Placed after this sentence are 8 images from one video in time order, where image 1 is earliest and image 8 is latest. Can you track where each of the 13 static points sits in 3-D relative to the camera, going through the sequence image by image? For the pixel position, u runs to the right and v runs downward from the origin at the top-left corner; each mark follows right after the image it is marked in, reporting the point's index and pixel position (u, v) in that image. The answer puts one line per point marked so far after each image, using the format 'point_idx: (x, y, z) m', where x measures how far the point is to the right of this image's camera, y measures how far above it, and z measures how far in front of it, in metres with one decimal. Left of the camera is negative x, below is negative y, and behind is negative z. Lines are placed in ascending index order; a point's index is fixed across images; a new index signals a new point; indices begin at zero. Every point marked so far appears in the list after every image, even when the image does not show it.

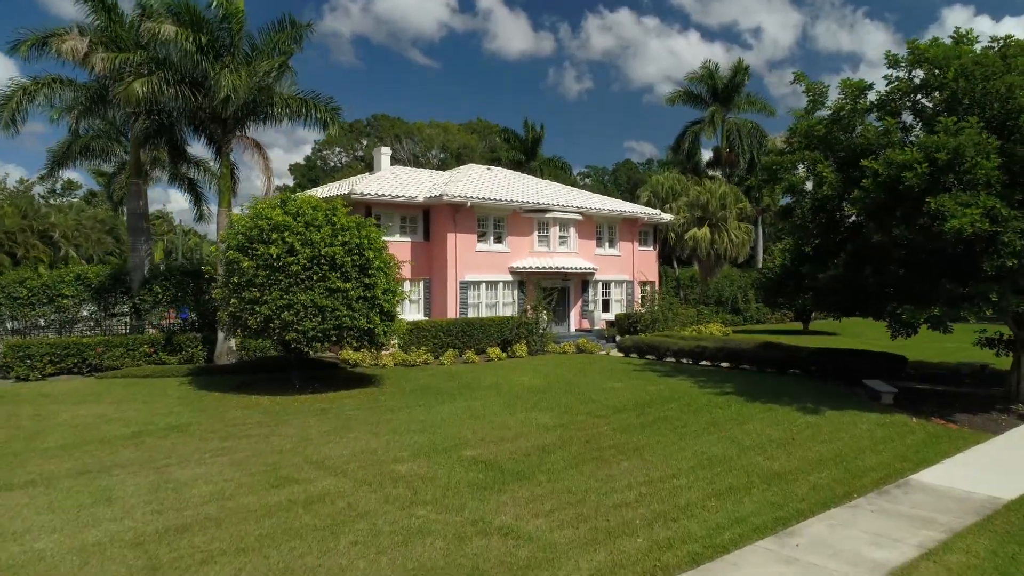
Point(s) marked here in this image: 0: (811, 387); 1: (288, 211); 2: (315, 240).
0: (+7.4, -2.5, +18.0) m
1: (-5.4, +1.8, +17.4) m
2: (-4.6, +1.1, +16.8) m
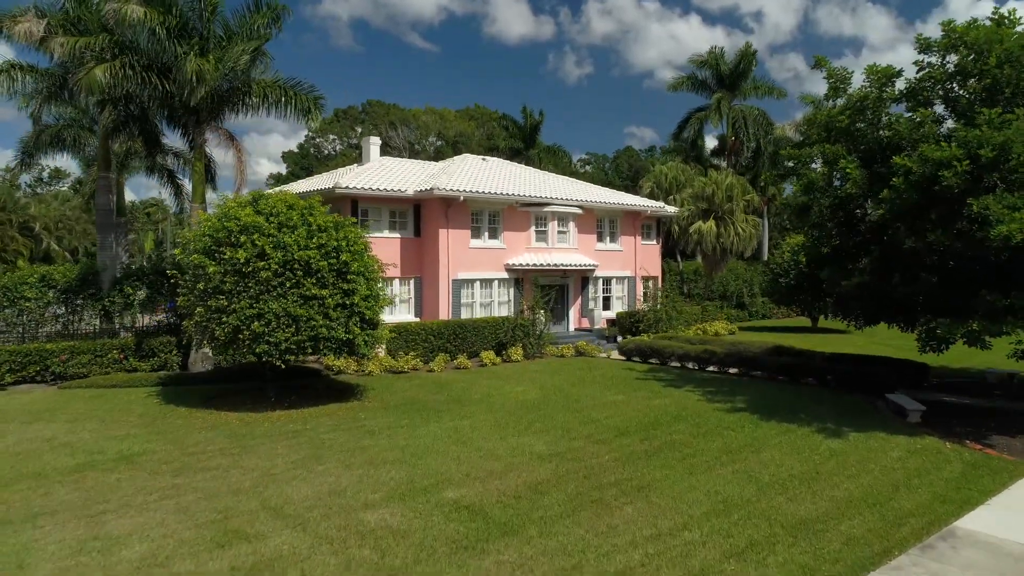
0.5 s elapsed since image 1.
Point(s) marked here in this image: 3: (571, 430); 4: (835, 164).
0: (+7.3, -2.6, +16.6) m
1: (-5.6, +1.7, +15.9) m
2: (-4.7, +1.0, +15.3) m
3: (+1.1, -2.7, +13.7) m
4: (+7.2, +2.8, +16.1) m
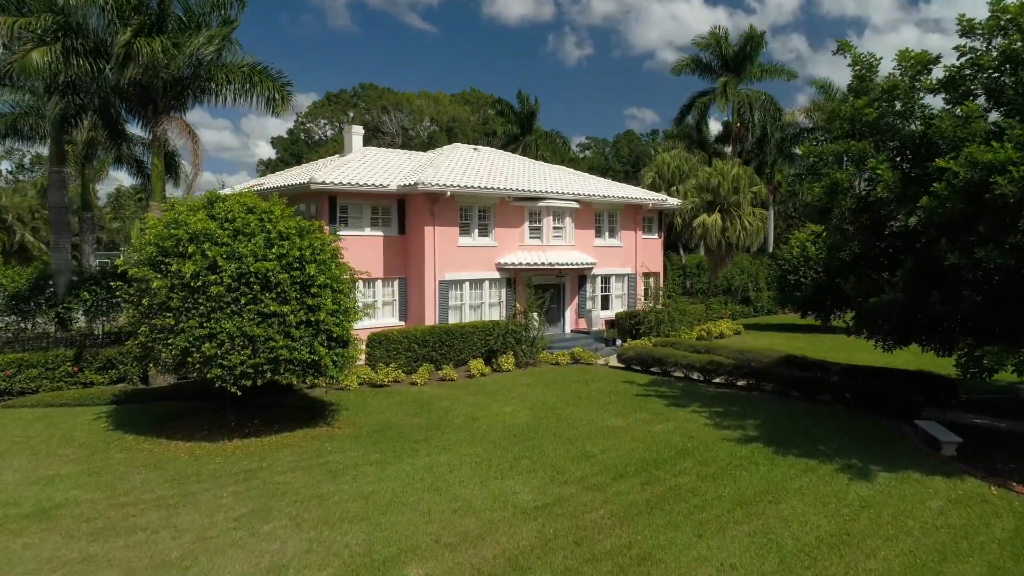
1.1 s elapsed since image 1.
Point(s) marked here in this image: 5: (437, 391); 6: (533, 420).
0: (+7.0, -2.9, +14.9) m
1: (-5.8, +1.4, +14.1) m
2: (-5.0, +0.7, +13.6) m
3: (+0.8, -3.1, +12.1) m
4: (+7.0, +2.5, +14.3) m
5: (-1.9, -2.7, +18.7) m
6: (+0.5, -2.8, +15.6) m
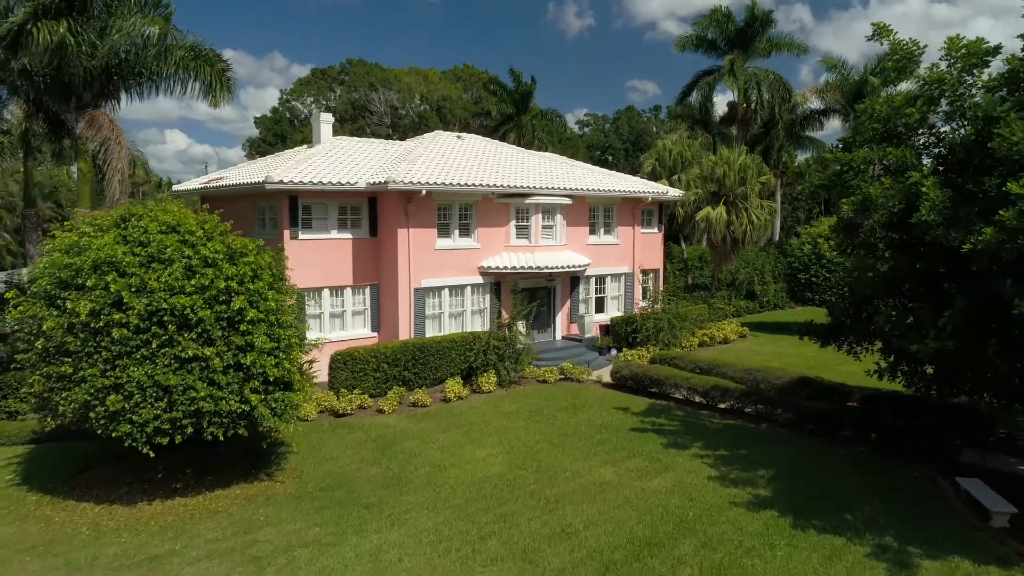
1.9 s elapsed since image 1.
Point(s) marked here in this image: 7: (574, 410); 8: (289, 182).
0: (+6.5, -3.5, +12.7) m
1: (-6.4, +0.8, +11.8) m
2: (-5.5, 0.0, +11.3) m
3: (+0.3, -3.7, +9.9) m
4: (+6.4, +1.9, +11.9) m
5: (-2.4, -3.1, +16.6) m
6: (-0.1, -3.4, +13.4) m
7: (+1.5, -3.0, +17.8) m
8: (-5.9, +2.8, +19.2) m
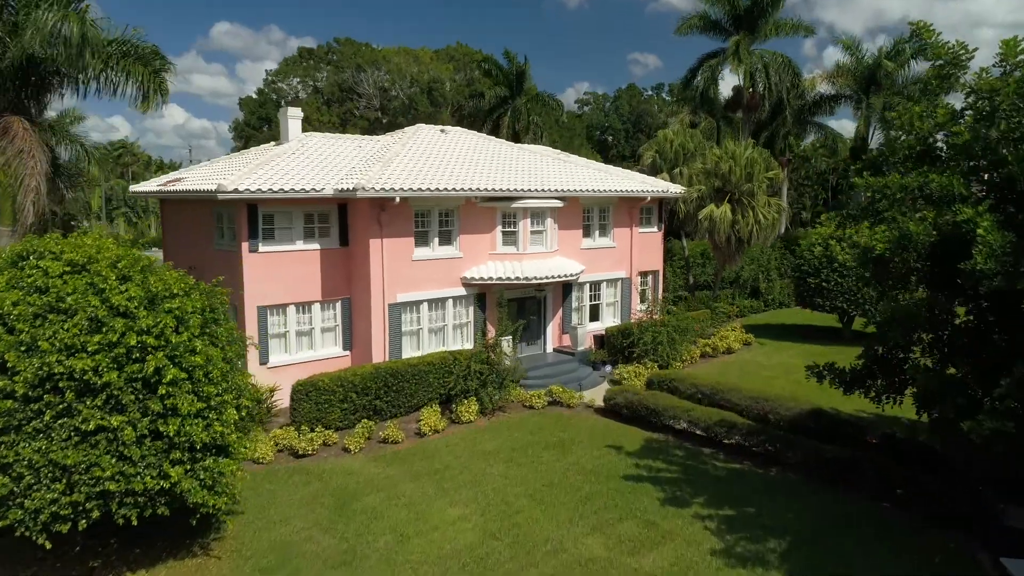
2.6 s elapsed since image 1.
0: (+6.0, -4.2, +10.9) m
1: (-6.8, +0.1, +9.9) m
2: (-6.0, -0.7, +9.4) m
3: (-0.1, -4.5, +8.1) m
4: (+6.0, +1.1, +9.9) m
5: (-2.9, -3.7, +14.8) m
6: (-0.5, -4.1, +11.6) m
7: (+1.1, -3.5, +16.0) m
8: (-6.3, +2.3, +17.2) m
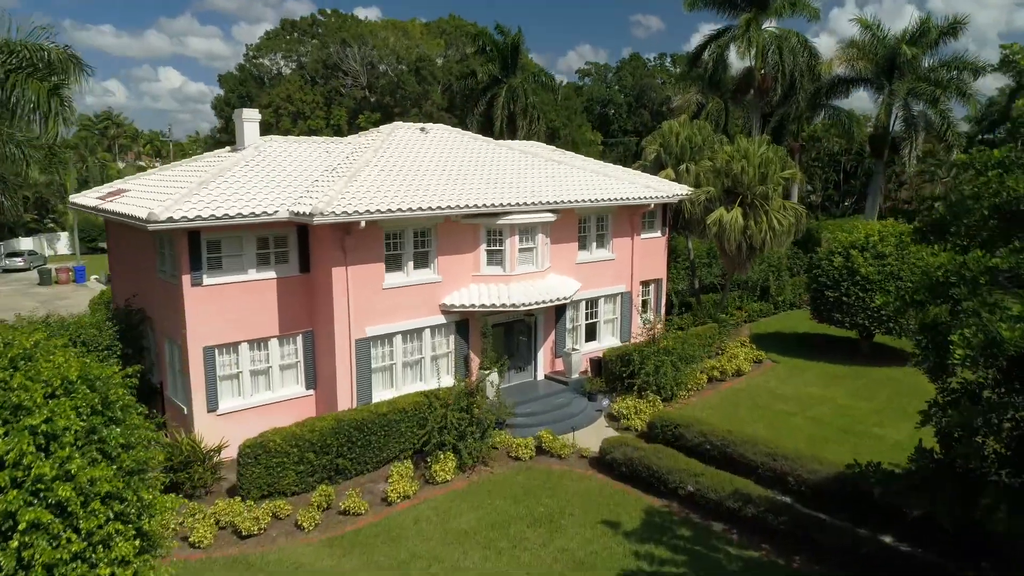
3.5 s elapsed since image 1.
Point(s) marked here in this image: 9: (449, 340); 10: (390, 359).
0: (+5.7, -5.4, +8.7) m
1: (-7.2, -1.2, +7.5) m
2: (-6.4, -2.0, +7.0) m
3: (-0.5, -5.9, +6.0) m
4: (+5.6, -0.1, +7.5) m
5: (-3.3, -4.7, +12.6) m
6: (-0.9, -5.2, +9.4) m
7: (+0.7, -4.5, +13.7) m
8: (-6.7, +1.4, +14.7) m
9: (-1.7, -1.4, +19.2) m
10: (-3.1, -1.8, +18.1) m
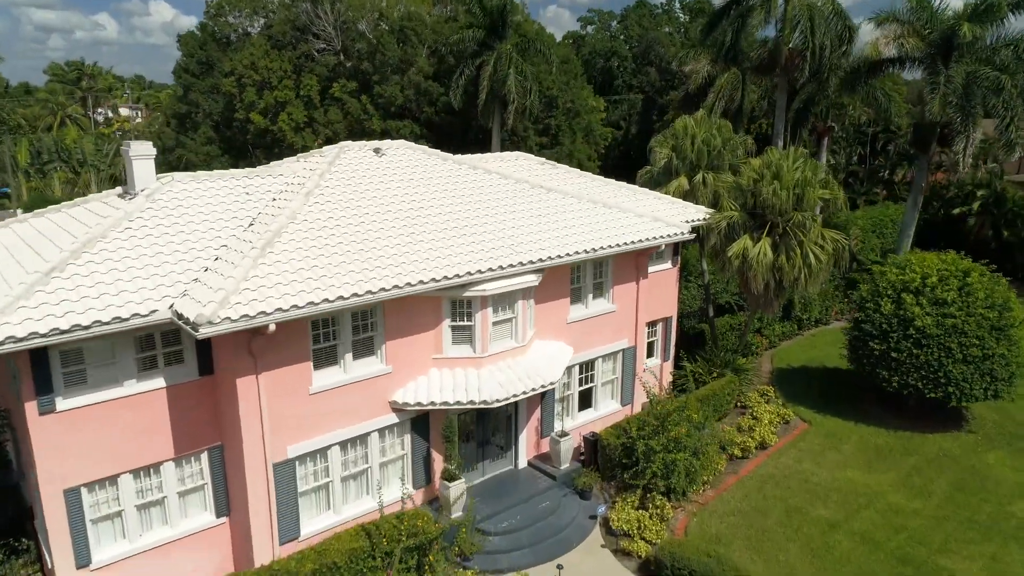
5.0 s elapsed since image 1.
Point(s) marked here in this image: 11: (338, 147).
0: (+5.0, -8.1, +5.0) m
1: (-7.8, -3.9, +3.5) m
2: (-7.0, -4.8, +3.1) m
3: (-1.1, -8.7, +2.3) m
4: (+5.0, -2.9, +3.4) m
5: (-3.9, -7.0, +8.8) m
6: (-1.5, -7.8, +5.7) m
7: (+0.1, -6.7, +10.0) m
8: (-7.3, -0.8, +10.4) m
9: (-2.3, -3.2, +15.1) m
10: (-3.7, -3.7, +14.1) m
11: (-4.3, +3.5, +17.7) m
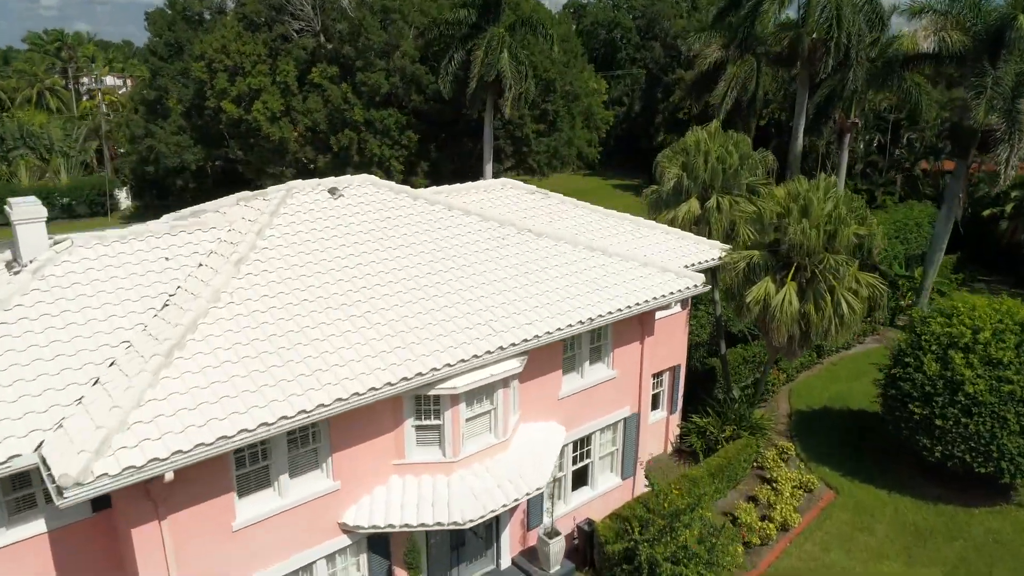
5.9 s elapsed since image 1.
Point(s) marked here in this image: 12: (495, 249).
0: (+4.6, -10.1, +2.7) m
1: (-8.2, -6.1, +0.9) m
2: (-7.4, -6.9, +0.6) m
3: (-1.6, -10.9, 0.0) m
4: (+4.6, -5.1, +0.7) m
5: (-4.3, -8.9, +6.4) m
6: (-1.9, -9.9, +3.4) m
7: (-0.3, -8.5, +7.5) m
8: (-7.7, -2.5, +7.7) m
9: (-2.6, -4.7, +12.5) m
10: (-4.1, -5.3, +11.6) m
11: (-4.7, +2.0, +14.7) m
12: (-0.3, +0.9, +14.9) m
